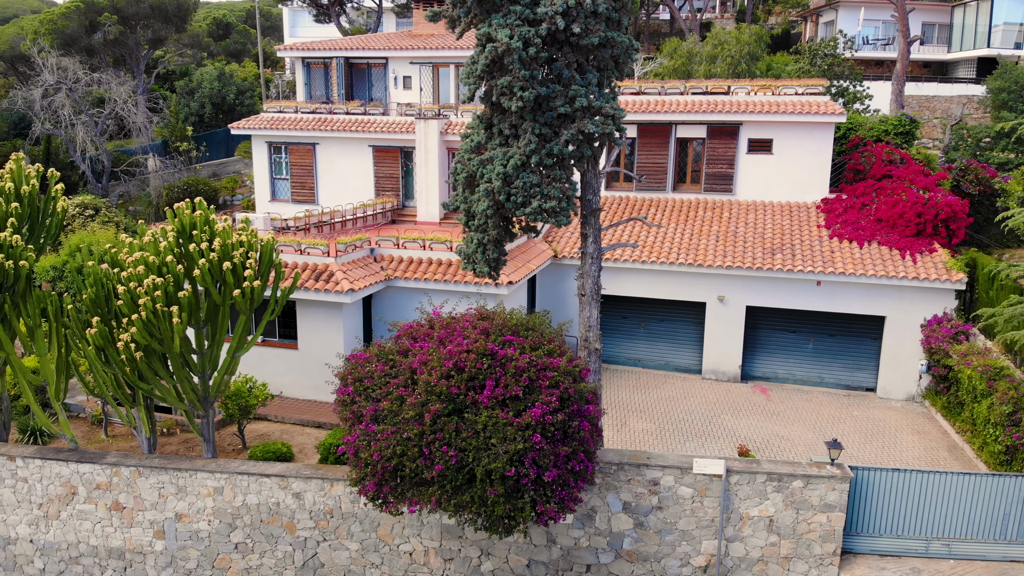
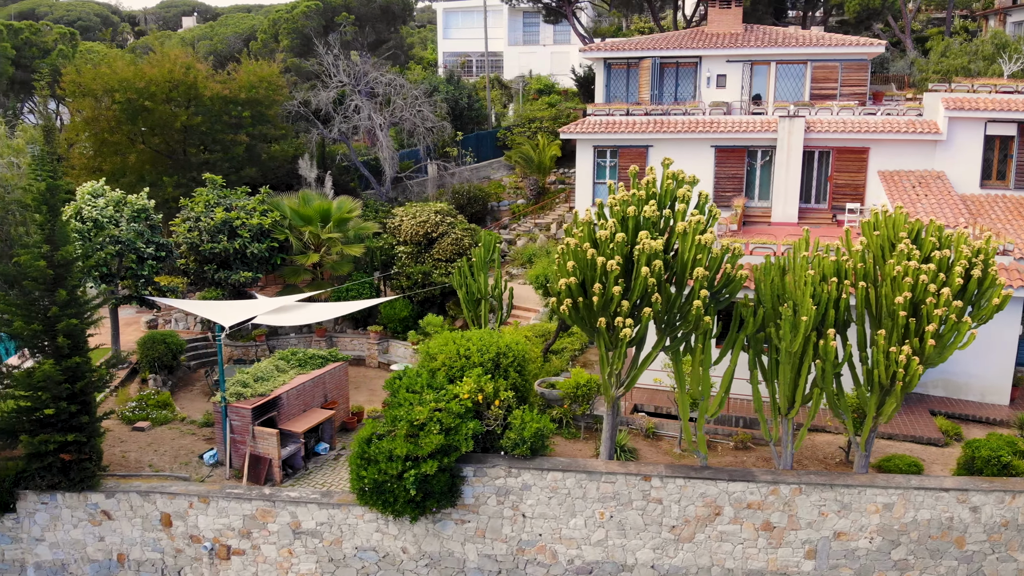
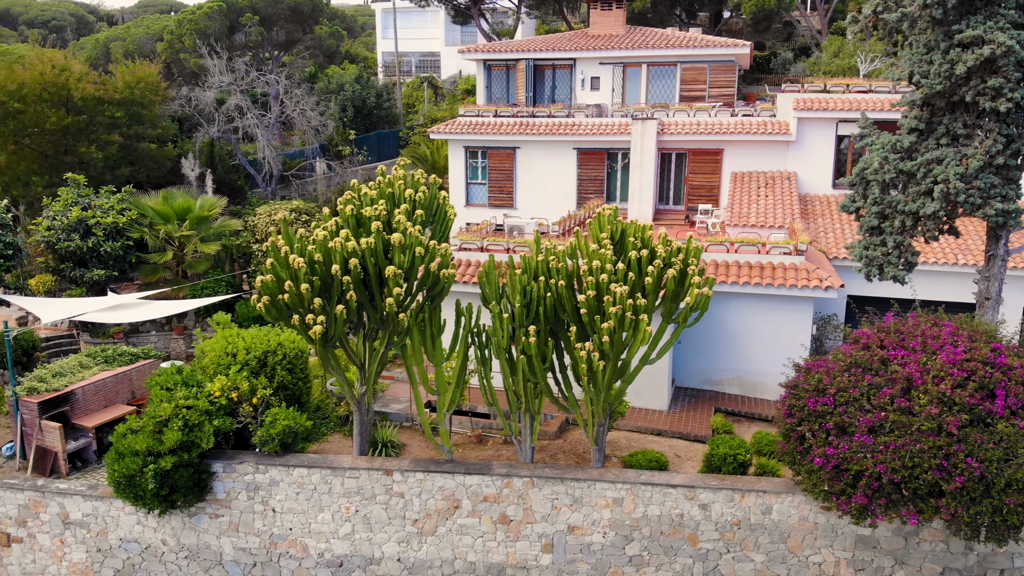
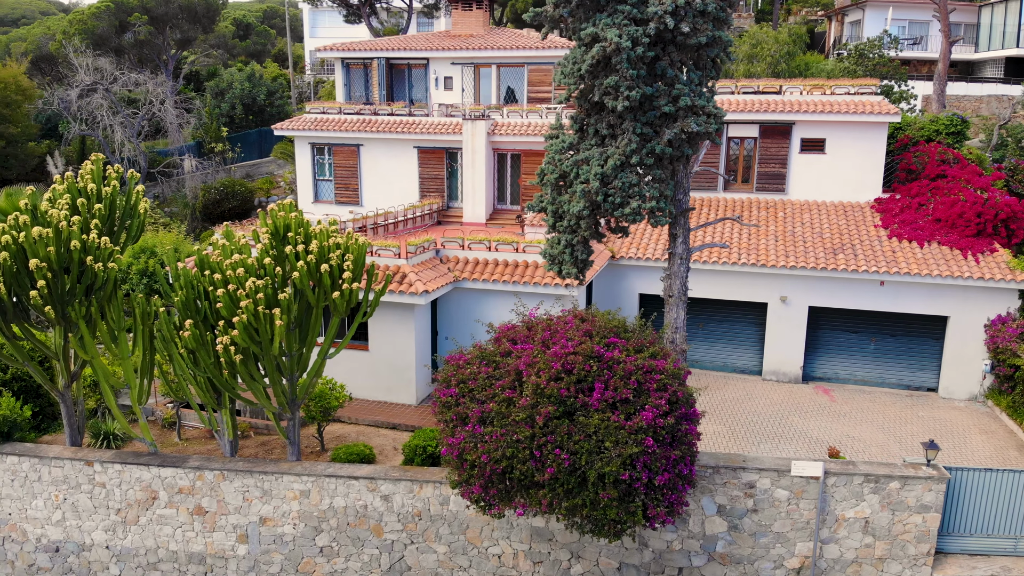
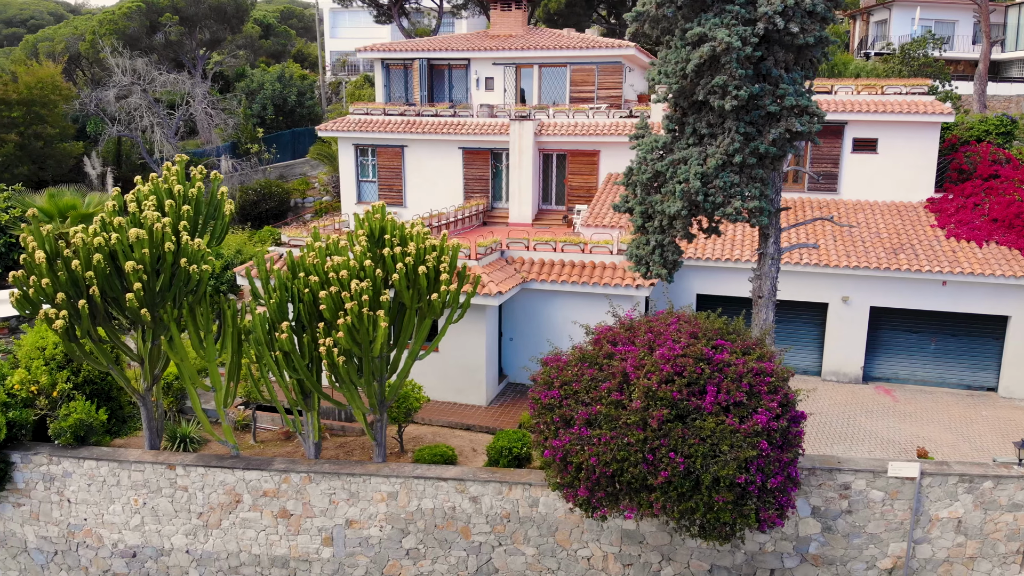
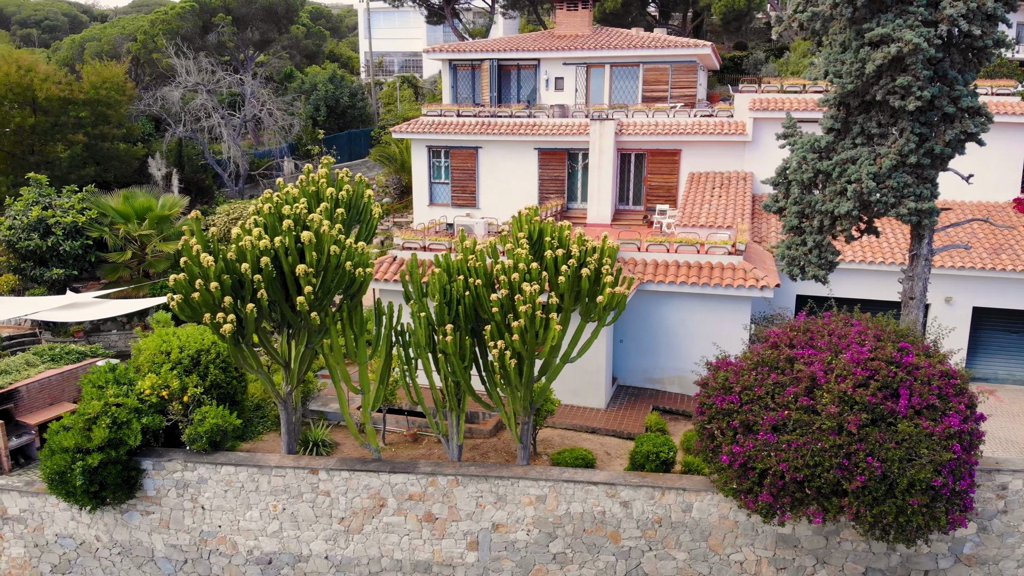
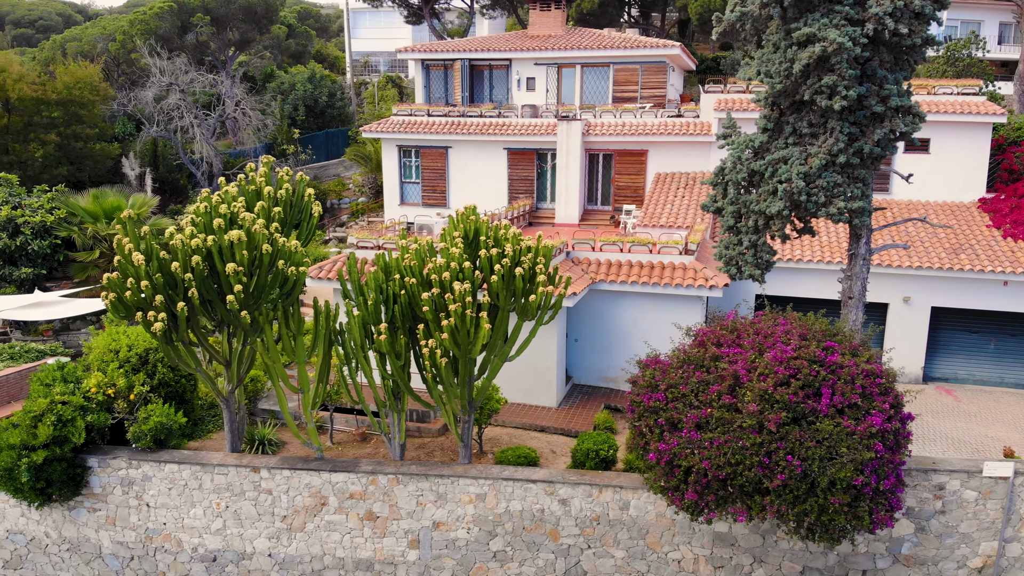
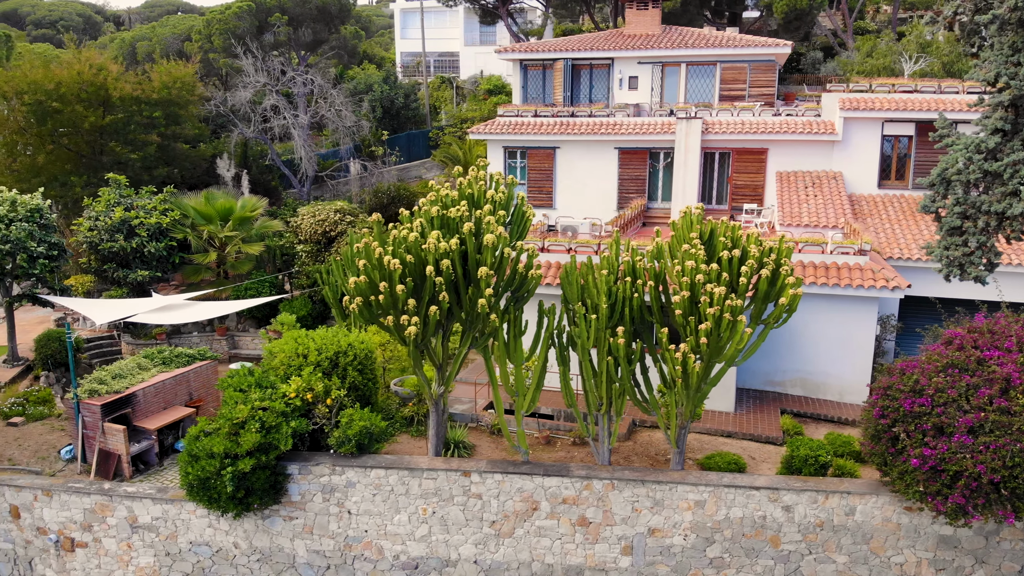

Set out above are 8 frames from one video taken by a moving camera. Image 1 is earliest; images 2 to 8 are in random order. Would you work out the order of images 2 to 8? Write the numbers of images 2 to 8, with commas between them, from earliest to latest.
4, 5, 7, 6, 3, 8, 2
